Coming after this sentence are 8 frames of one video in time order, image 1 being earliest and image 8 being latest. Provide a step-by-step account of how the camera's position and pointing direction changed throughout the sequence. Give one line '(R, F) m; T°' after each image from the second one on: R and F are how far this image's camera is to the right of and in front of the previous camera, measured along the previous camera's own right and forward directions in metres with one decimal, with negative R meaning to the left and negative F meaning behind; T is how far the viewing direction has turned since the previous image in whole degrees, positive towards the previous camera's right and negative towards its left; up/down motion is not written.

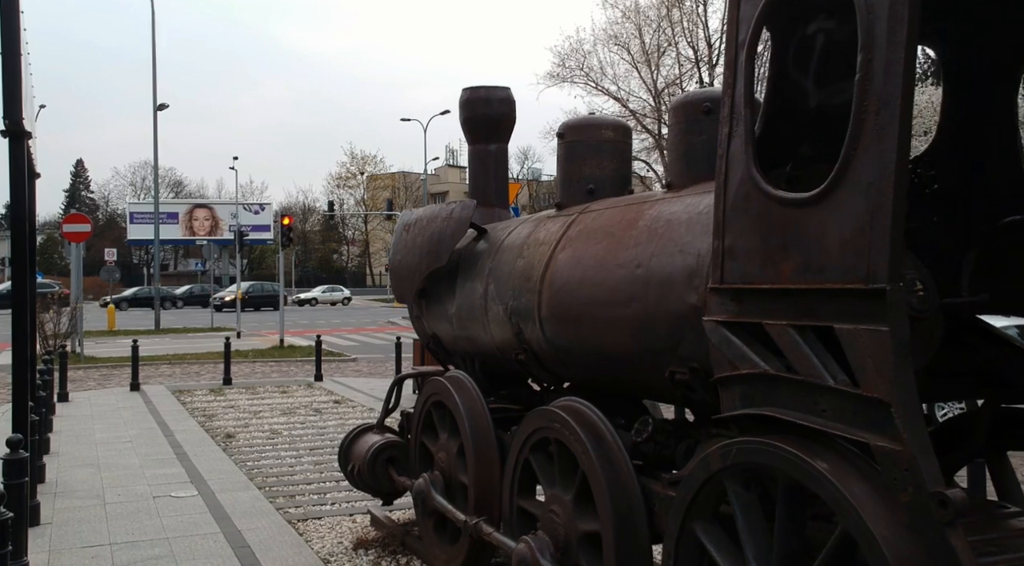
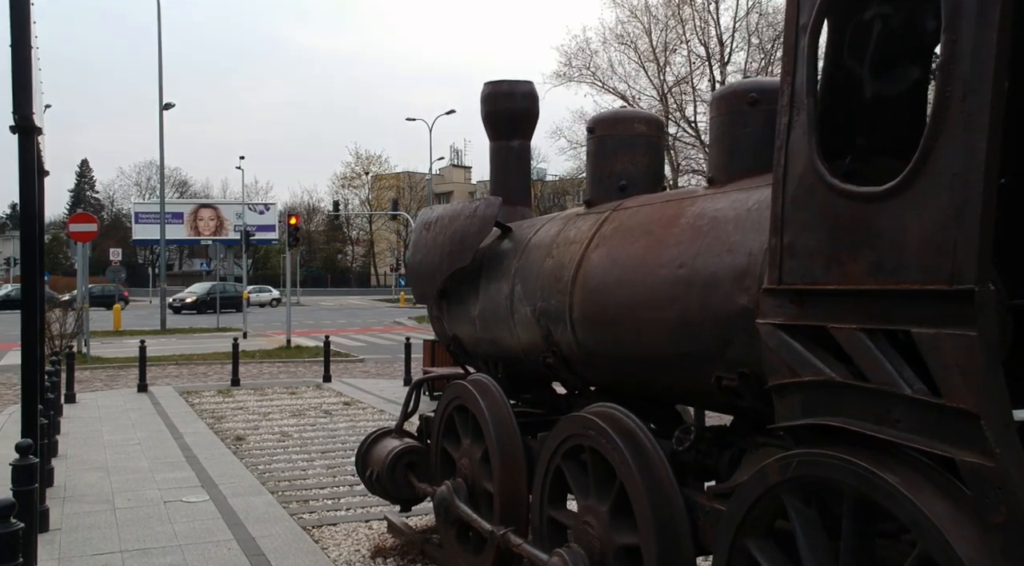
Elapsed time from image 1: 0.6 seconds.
(-0.1, +0.2) m; 0°
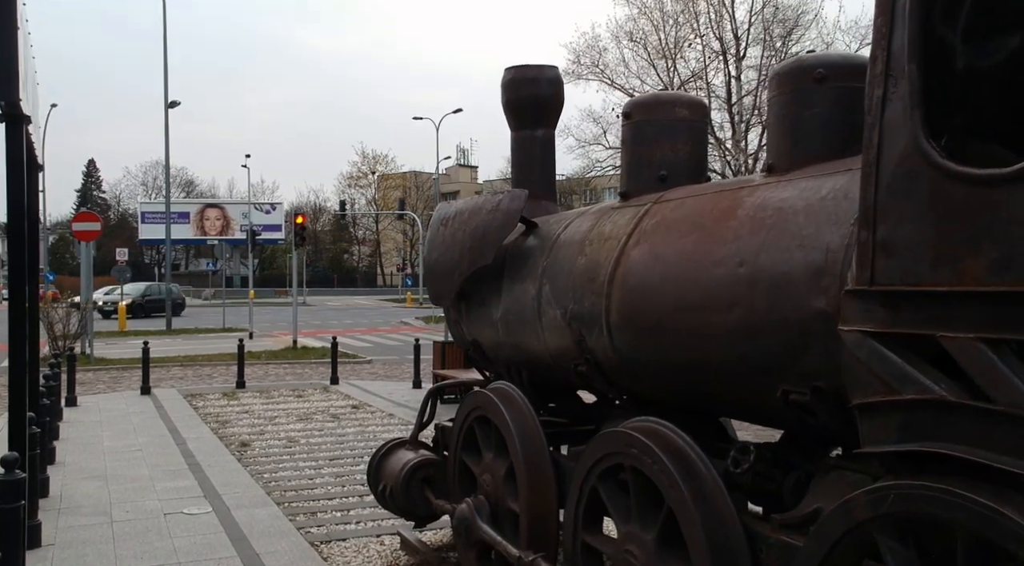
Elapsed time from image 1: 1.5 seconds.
(-0.1, +0.4) m; 0°
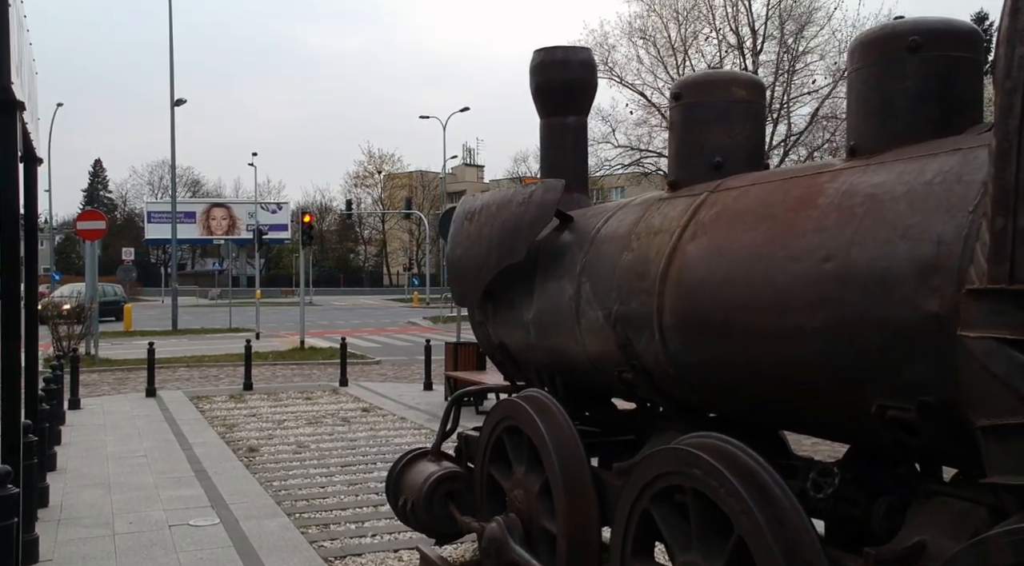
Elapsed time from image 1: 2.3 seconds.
(-0.1, +0.4) m; 0°
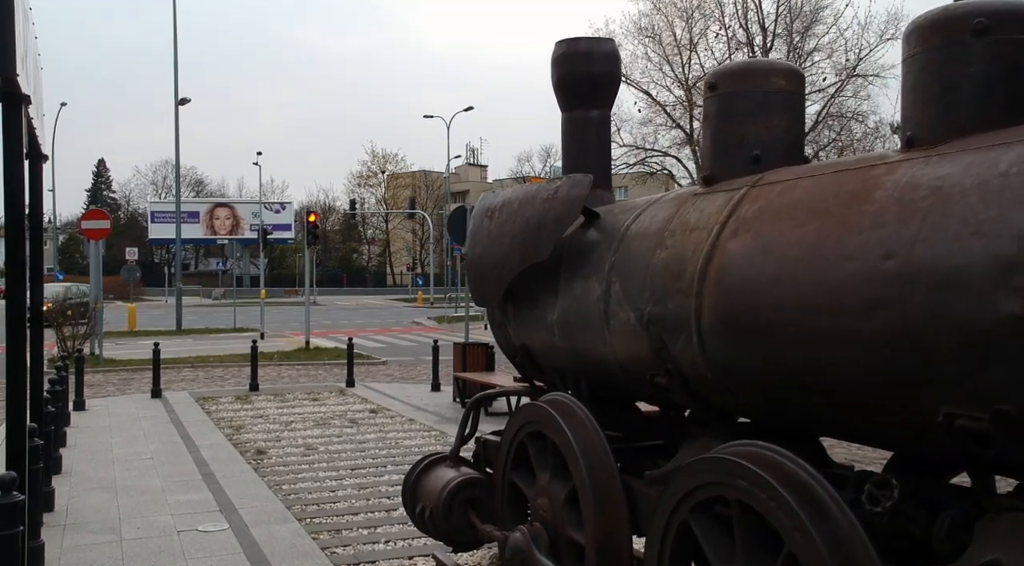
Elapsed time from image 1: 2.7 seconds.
(-0.1, +0.2) m; 0°
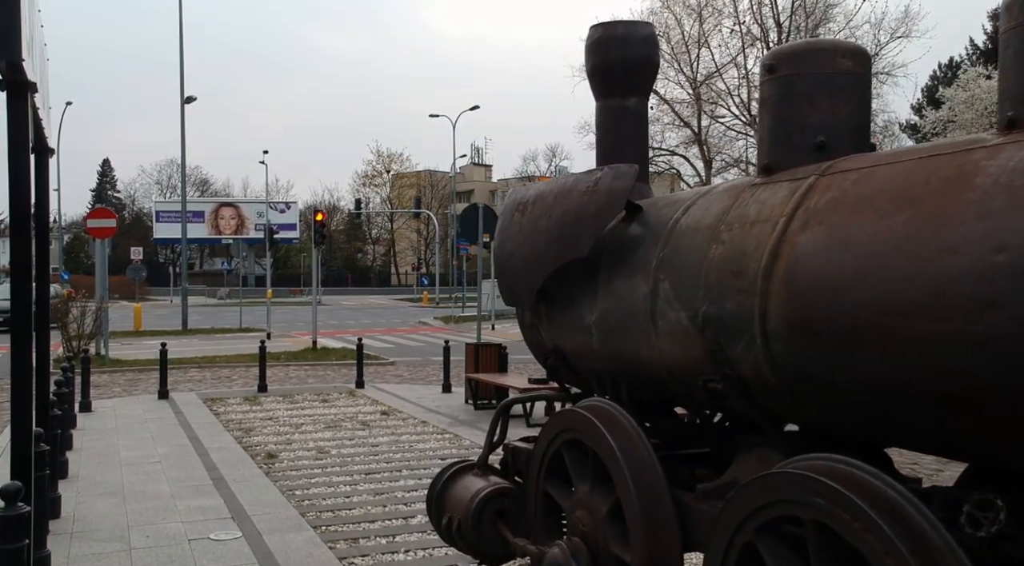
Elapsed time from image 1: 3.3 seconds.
(-0.1, +0.3) m; 0°
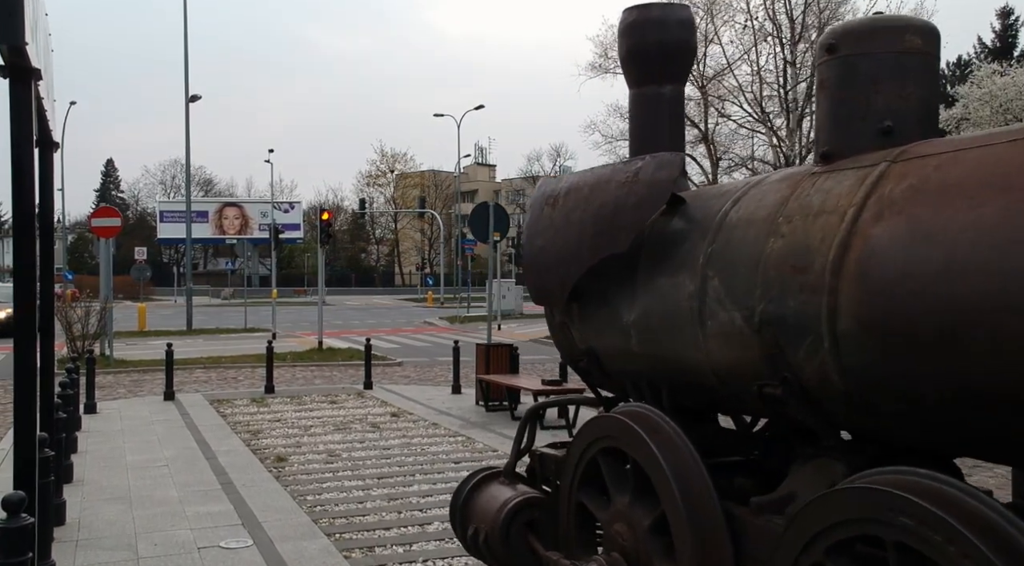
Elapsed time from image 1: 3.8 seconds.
(-0.1, +0.2) m; 0°
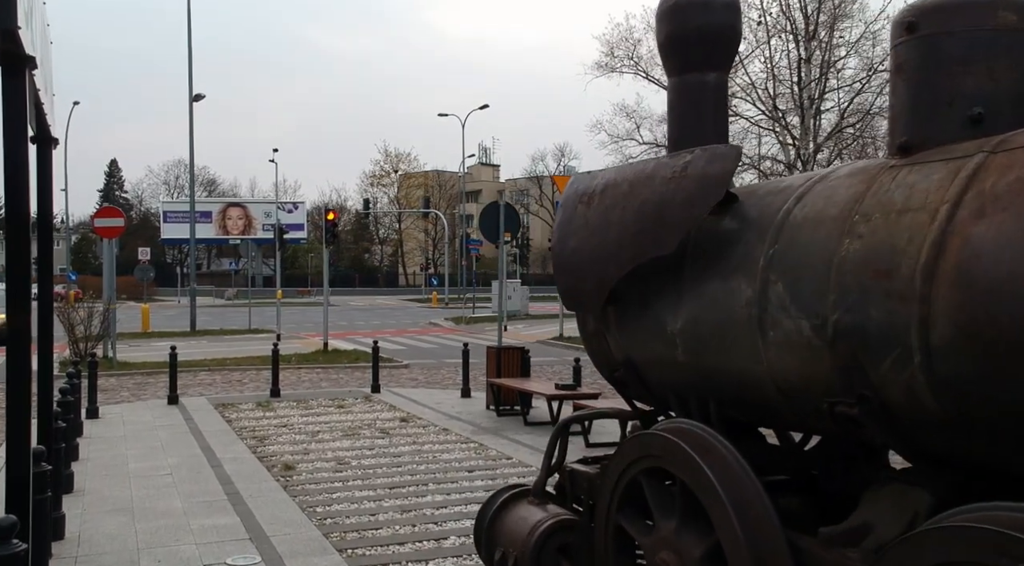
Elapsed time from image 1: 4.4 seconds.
(-0.1, +0.3) m; 0°
